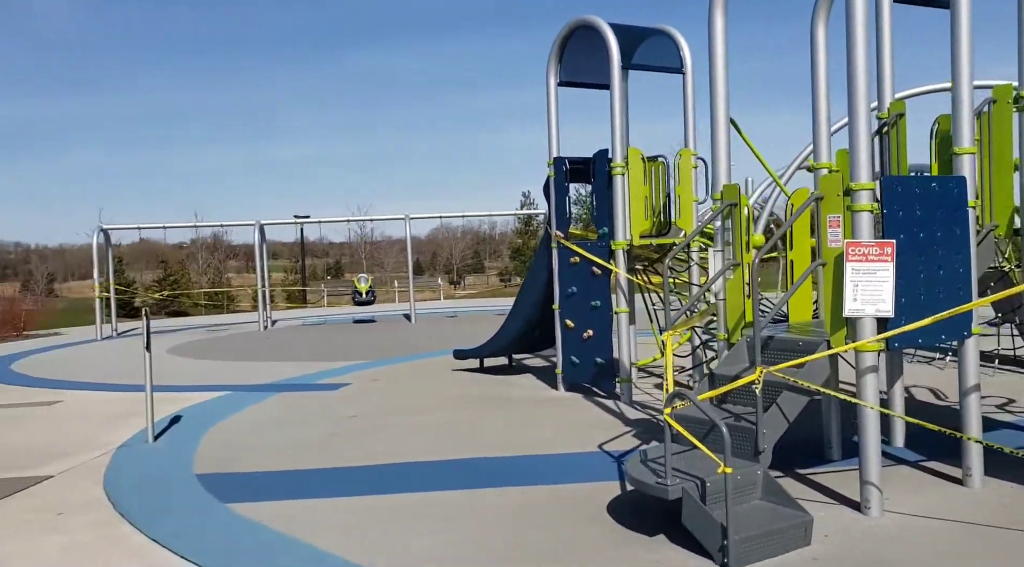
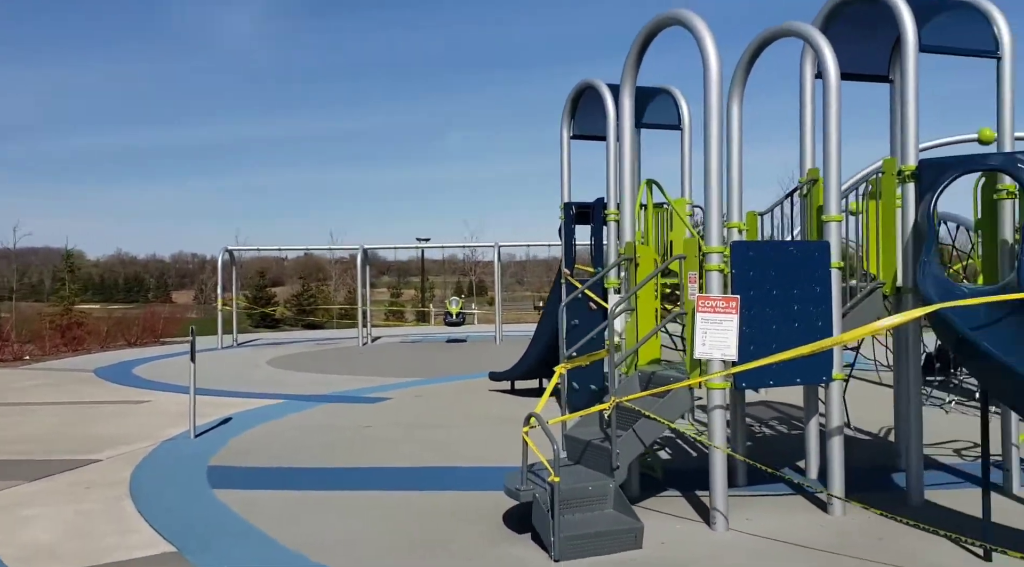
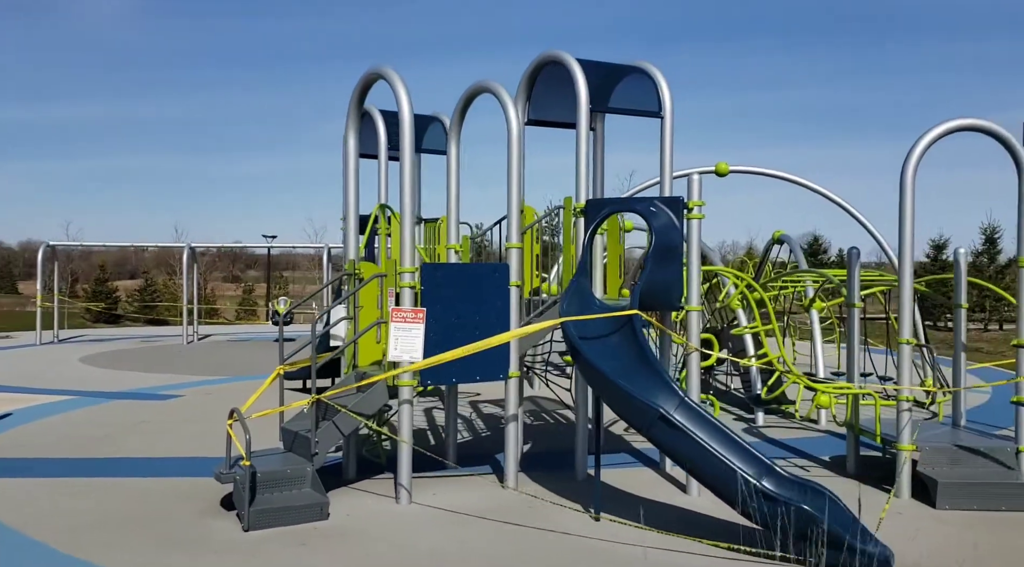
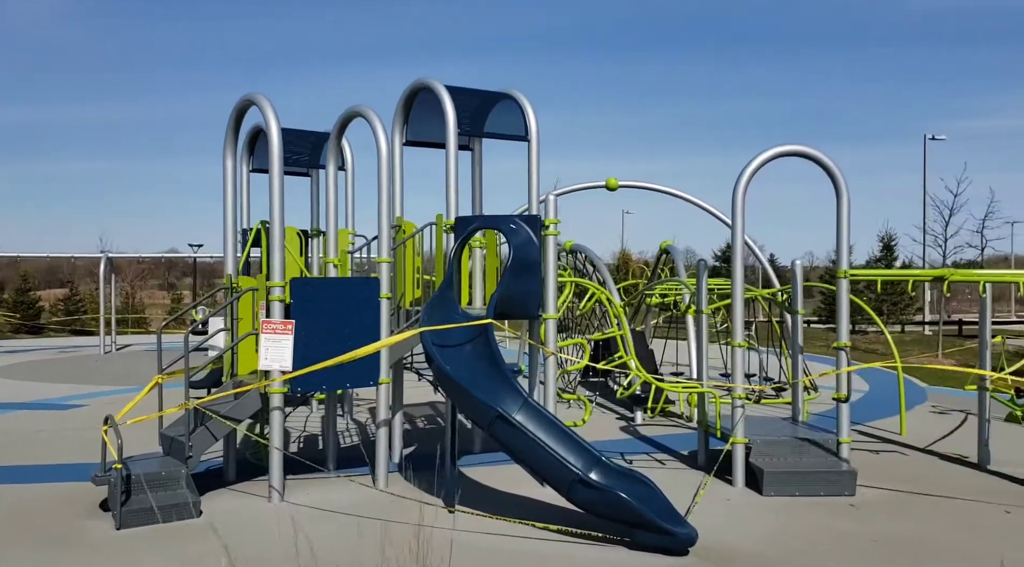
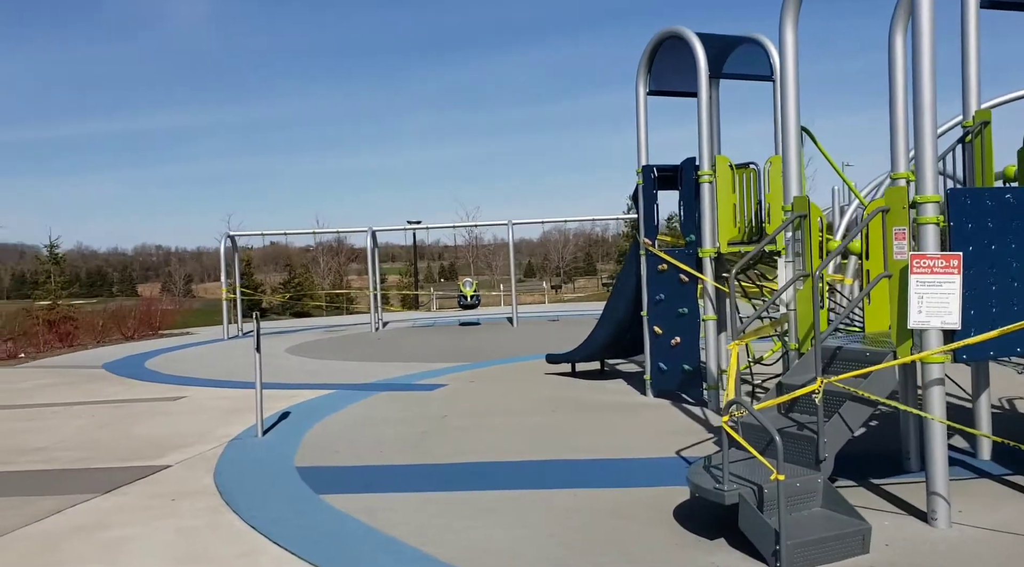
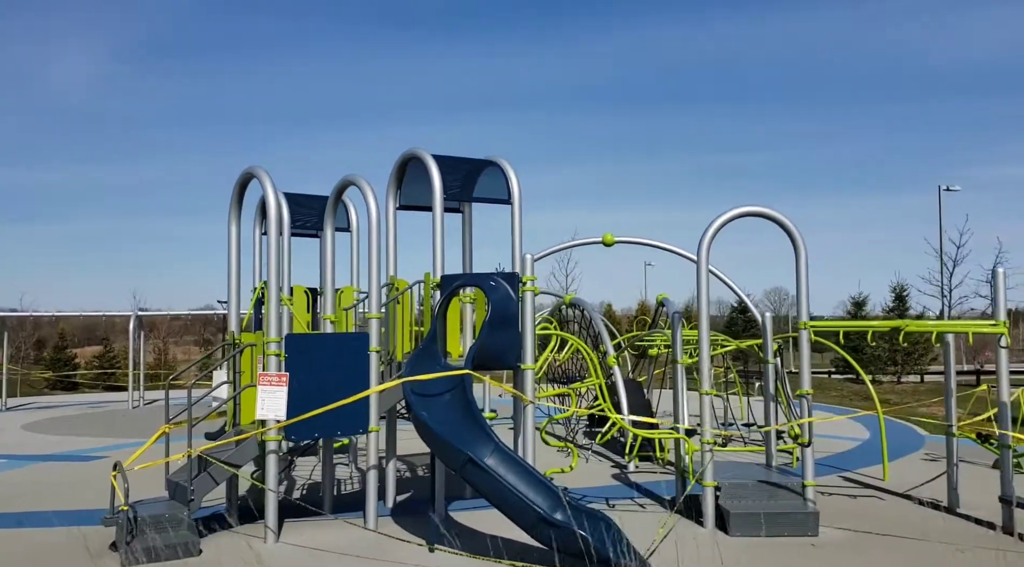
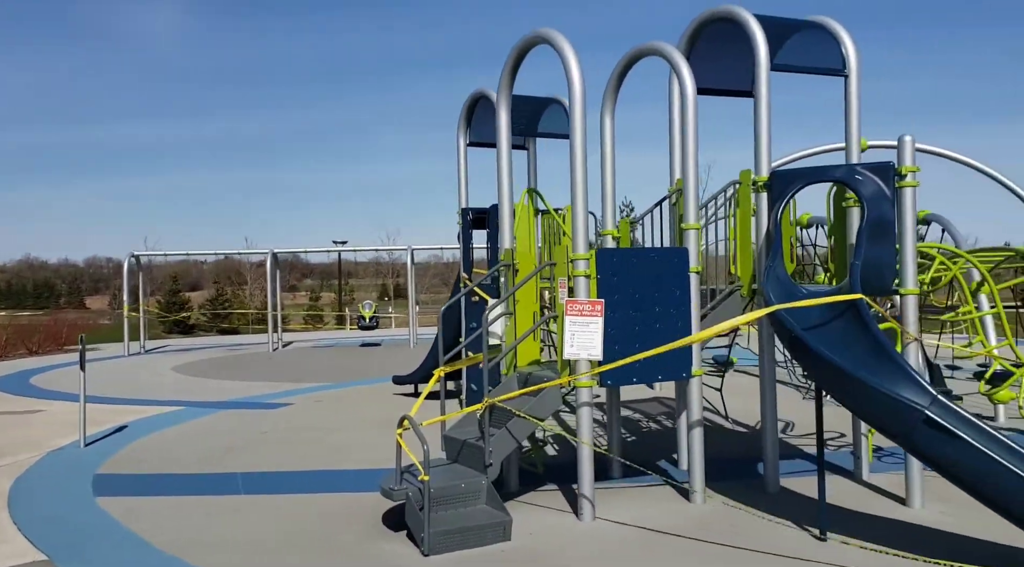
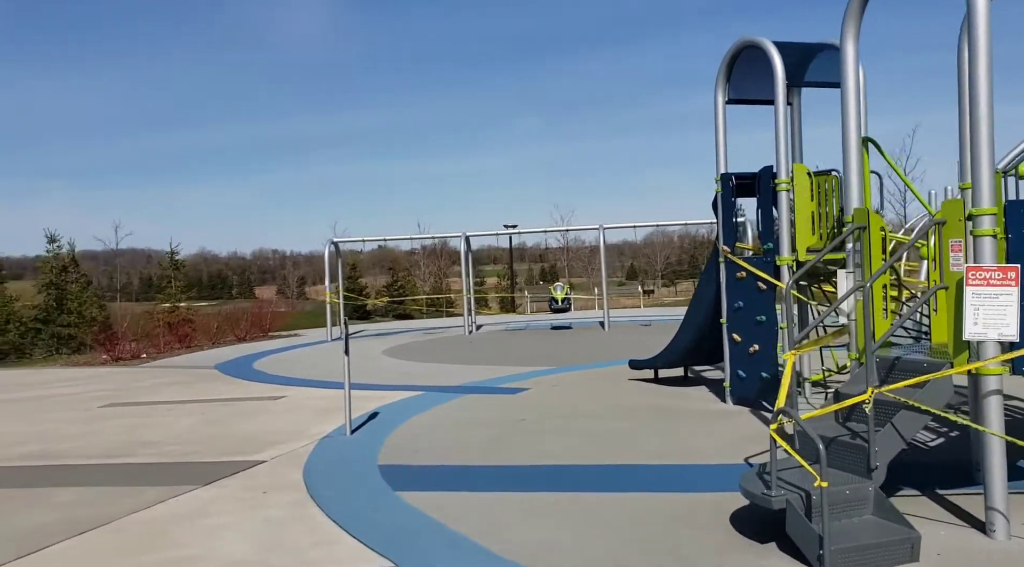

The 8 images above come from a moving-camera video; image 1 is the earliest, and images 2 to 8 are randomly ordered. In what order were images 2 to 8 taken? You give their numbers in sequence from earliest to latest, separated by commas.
5, 8, 2, 7, 3, 4, 6
